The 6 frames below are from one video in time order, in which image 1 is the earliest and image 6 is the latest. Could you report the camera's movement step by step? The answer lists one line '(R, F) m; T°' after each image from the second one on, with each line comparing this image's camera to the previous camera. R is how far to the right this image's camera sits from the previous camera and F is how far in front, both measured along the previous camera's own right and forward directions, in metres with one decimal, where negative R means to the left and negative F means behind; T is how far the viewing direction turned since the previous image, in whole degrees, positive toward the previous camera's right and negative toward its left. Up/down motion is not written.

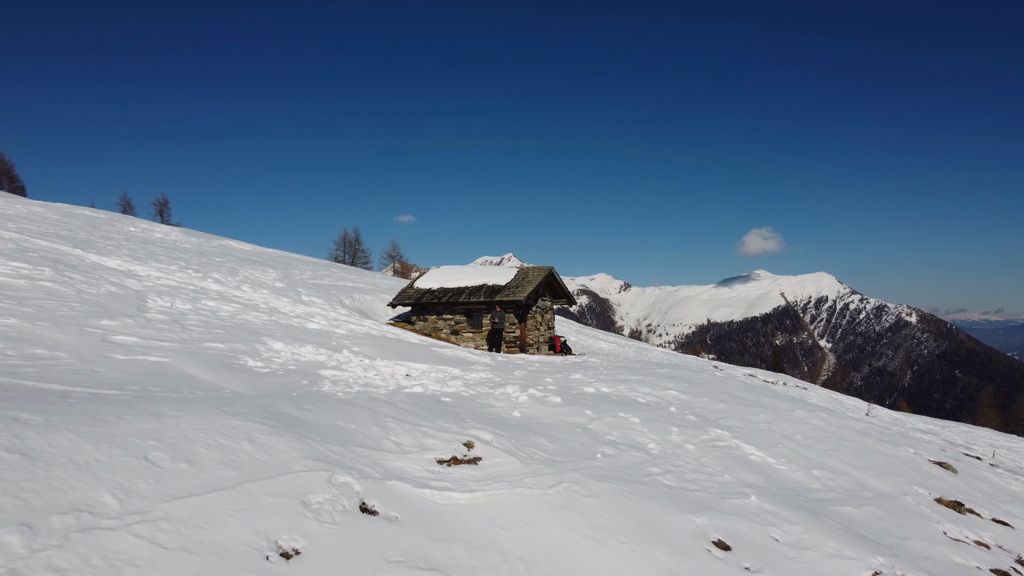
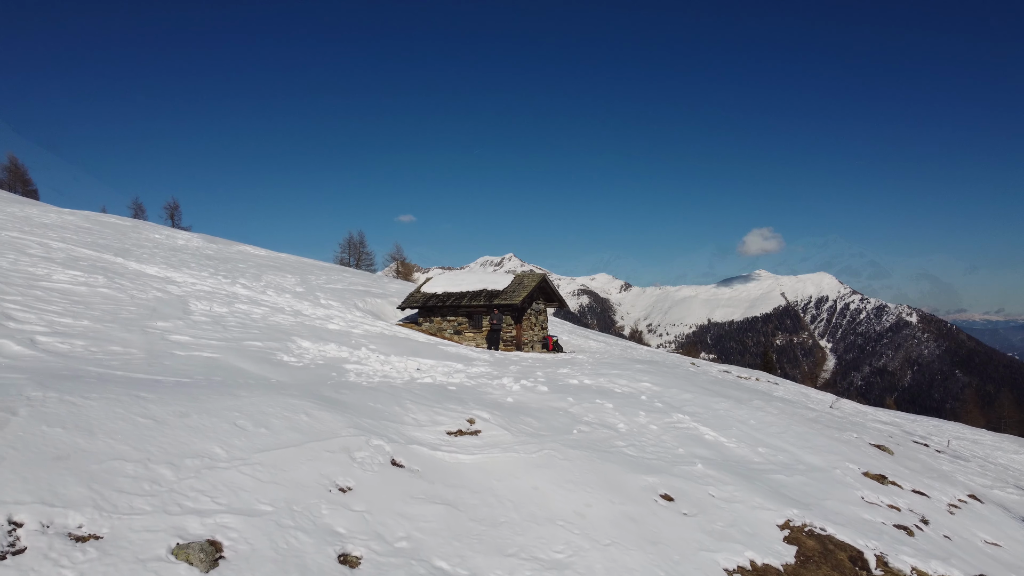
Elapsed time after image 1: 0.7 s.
(+0.2, -2.7) m; 0°
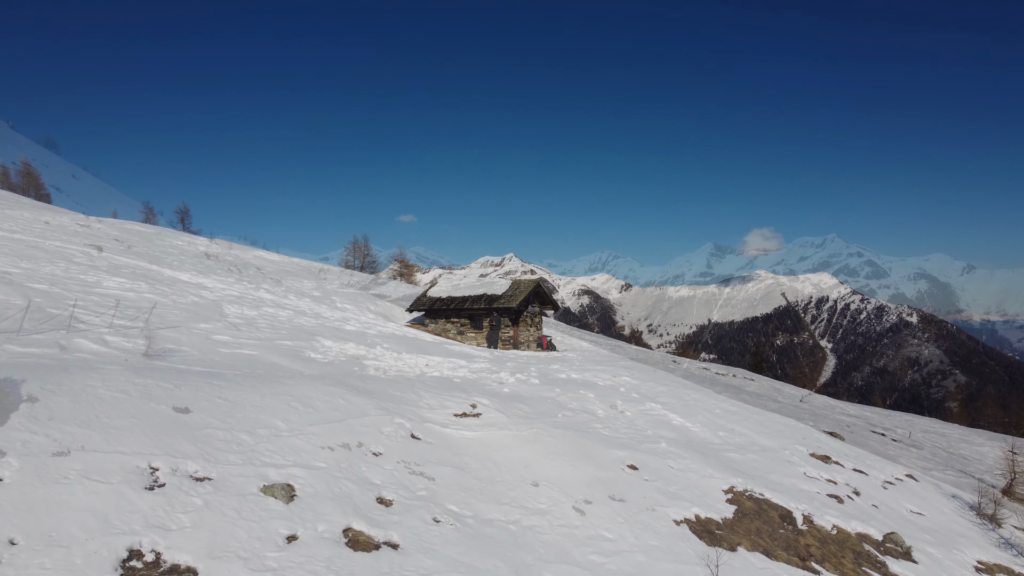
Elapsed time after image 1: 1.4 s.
(+0.2, -2.7) m; 0°
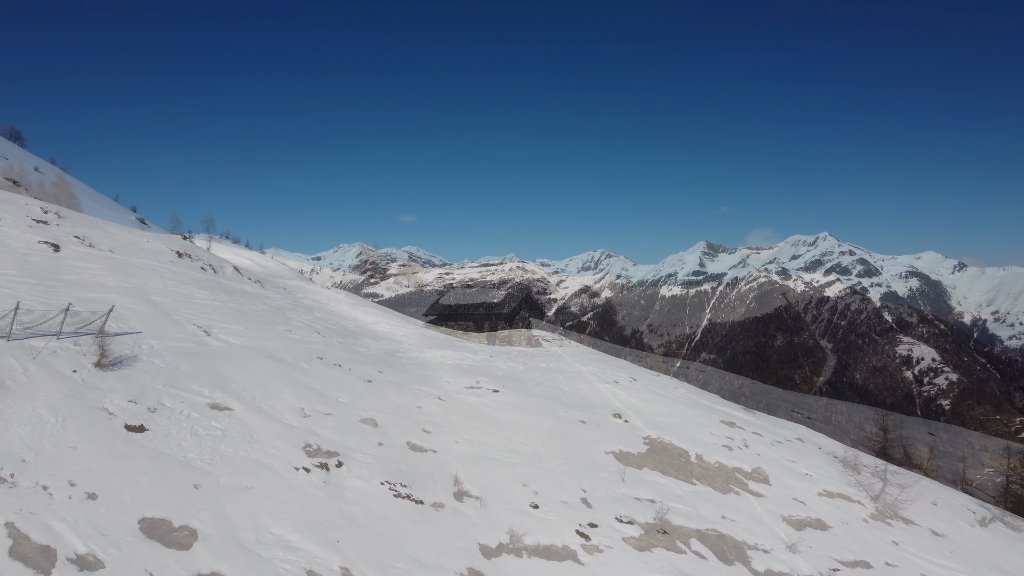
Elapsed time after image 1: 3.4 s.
(+0.4, -6.8) m; 0°
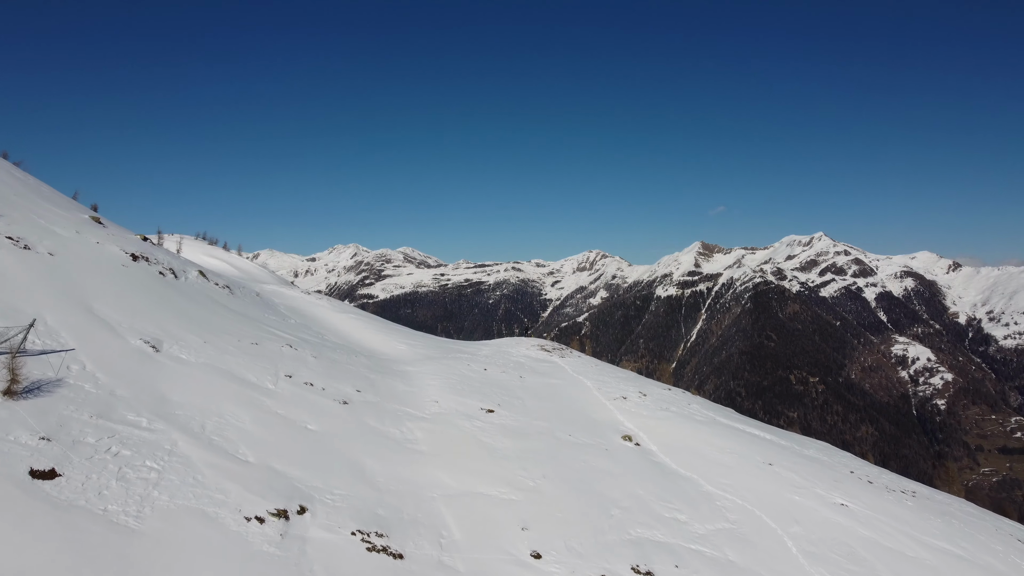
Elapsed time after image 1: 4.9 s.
(0.0, +2.3) m; +1°
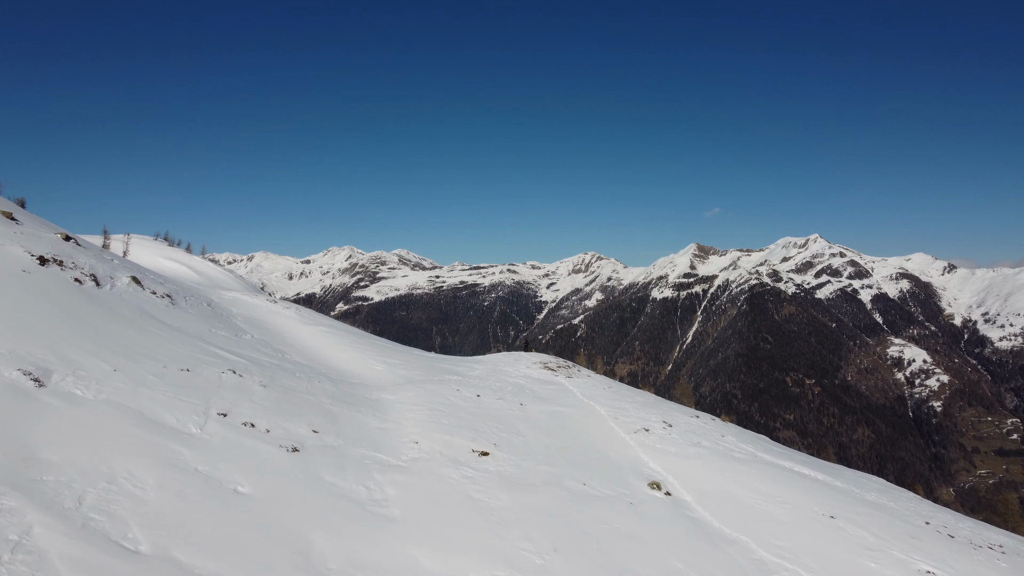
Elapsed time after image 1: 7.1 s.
(-0.1, +3.6) m; +1°
